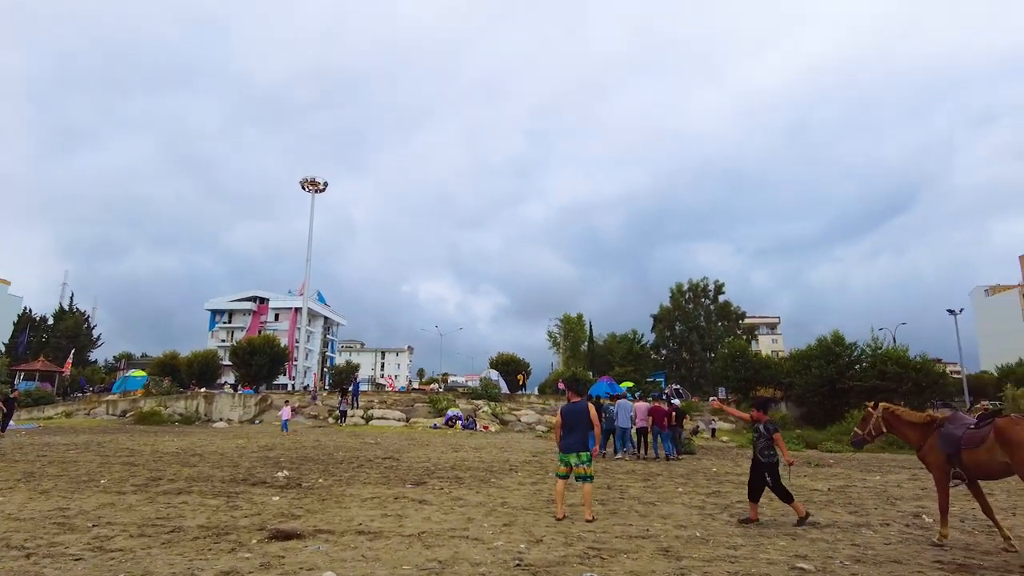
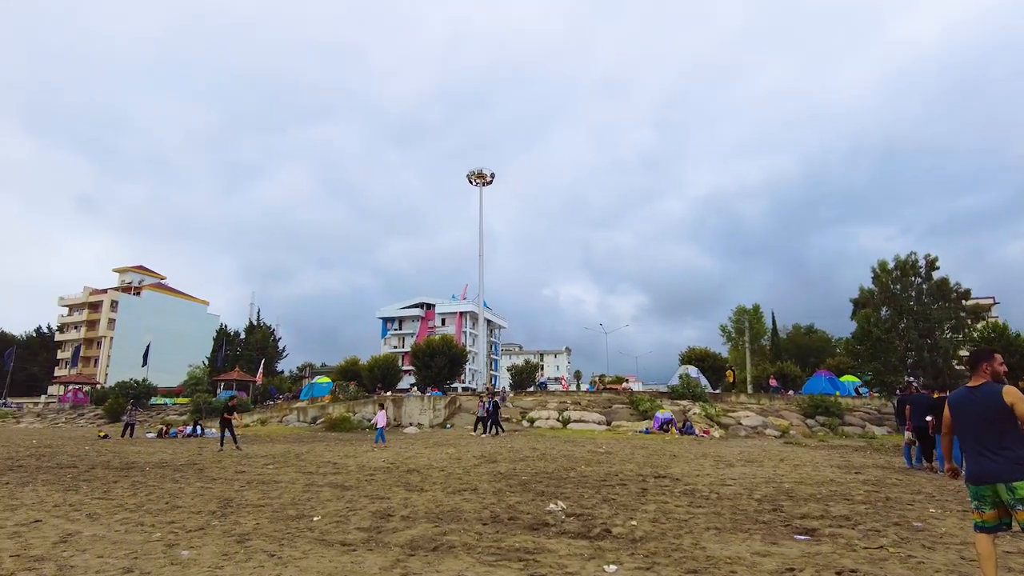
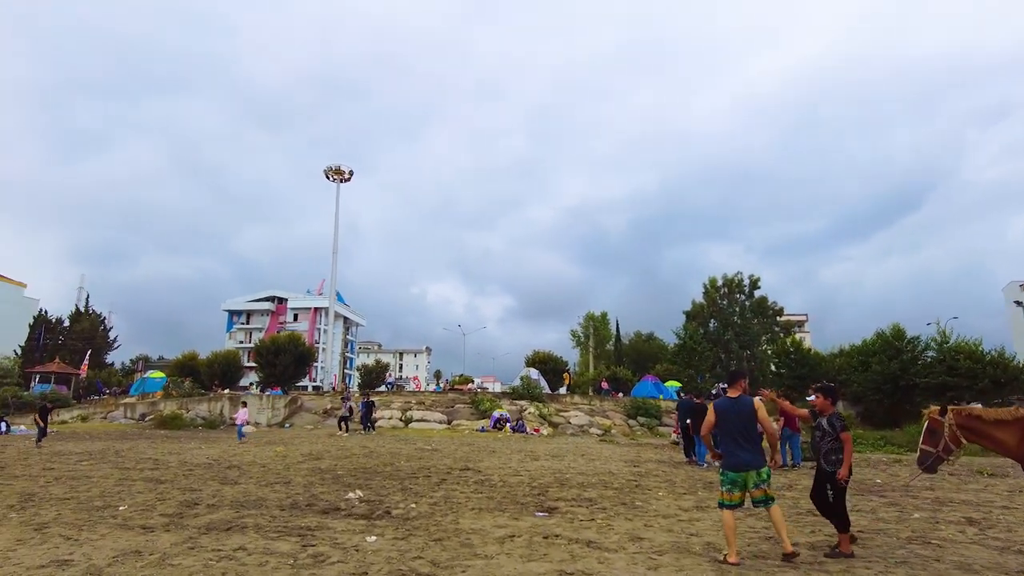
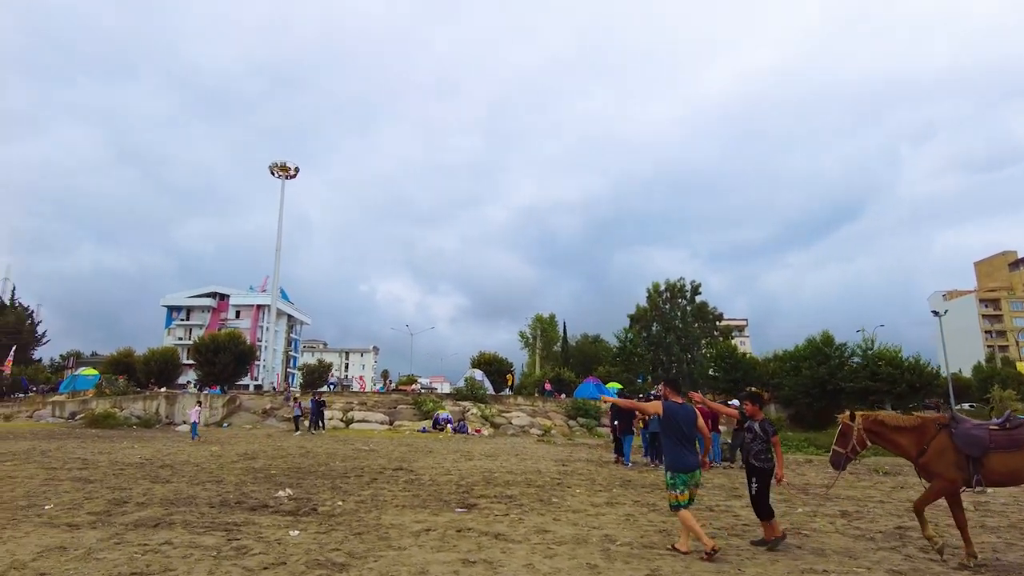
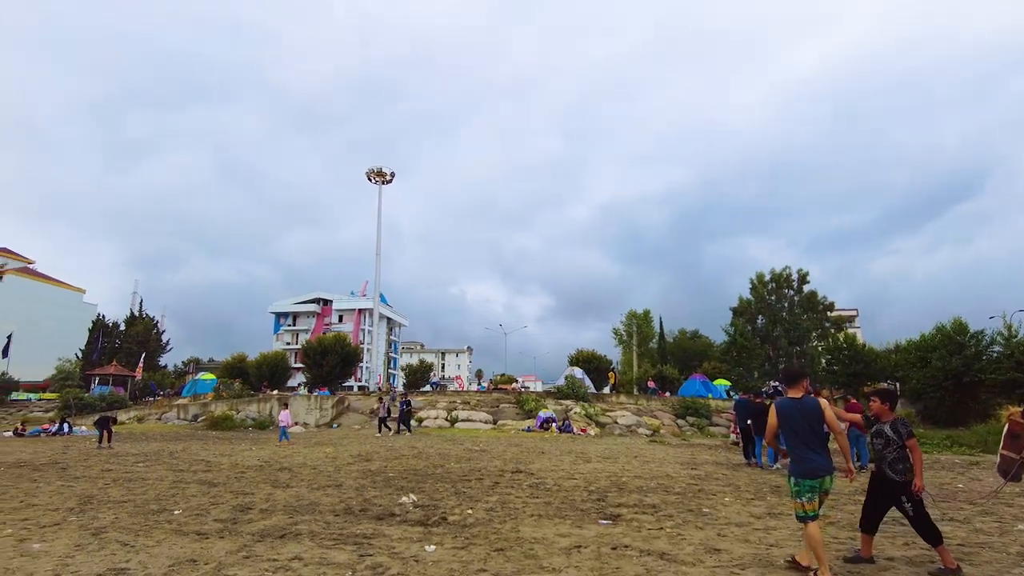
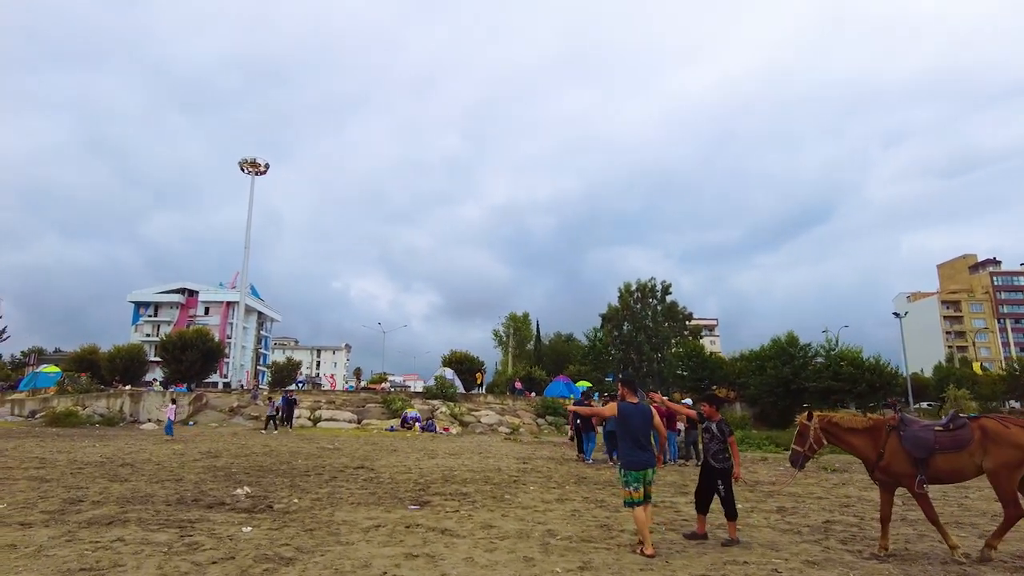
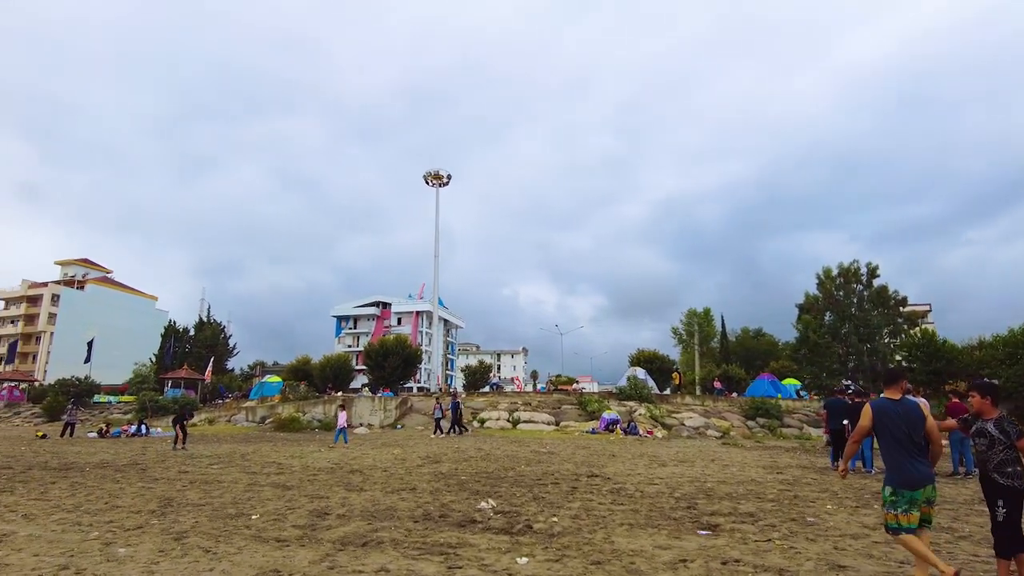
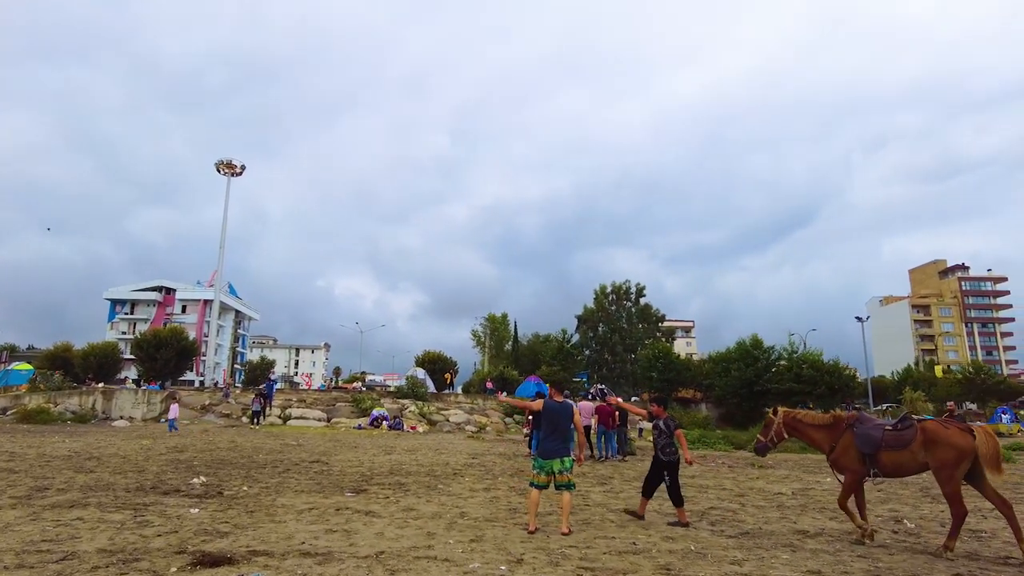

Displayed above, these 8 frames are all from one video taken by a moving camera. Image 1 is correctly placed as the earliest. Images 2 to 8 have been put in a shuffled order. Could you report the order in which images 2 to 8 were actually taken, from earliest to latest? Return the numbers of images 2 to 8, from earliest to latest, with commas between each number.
8, 6, 4, 3, 5, 7, 2
